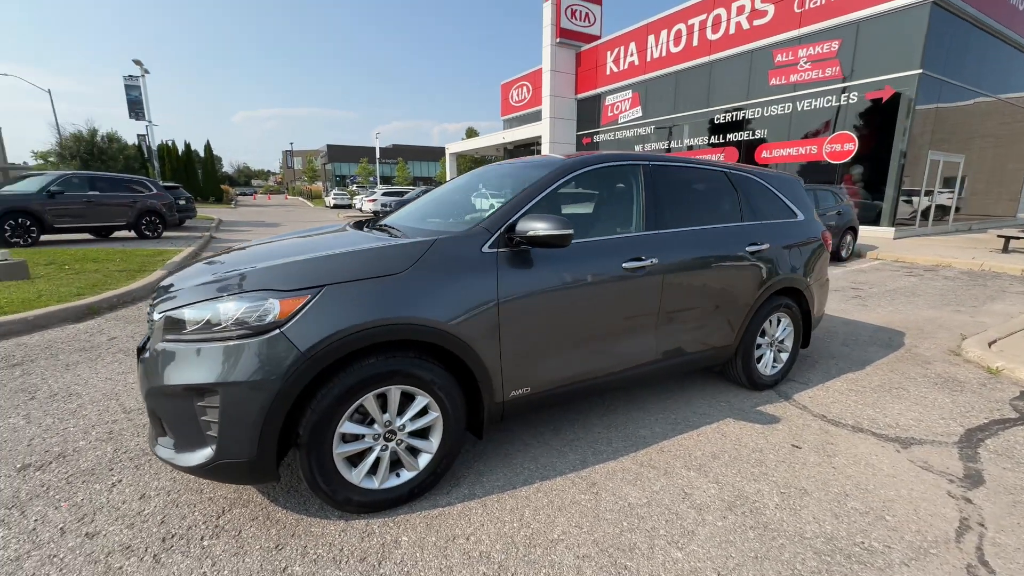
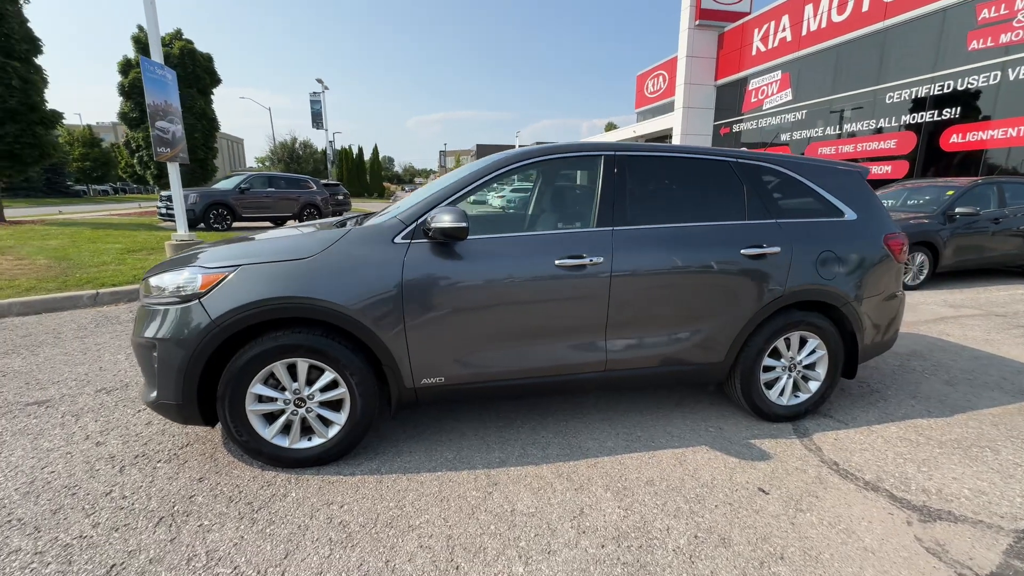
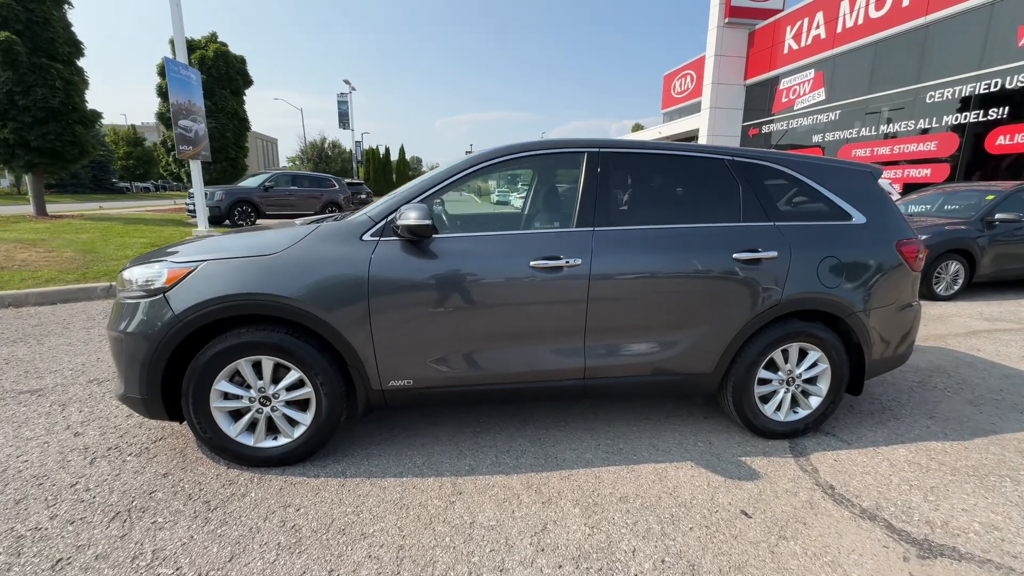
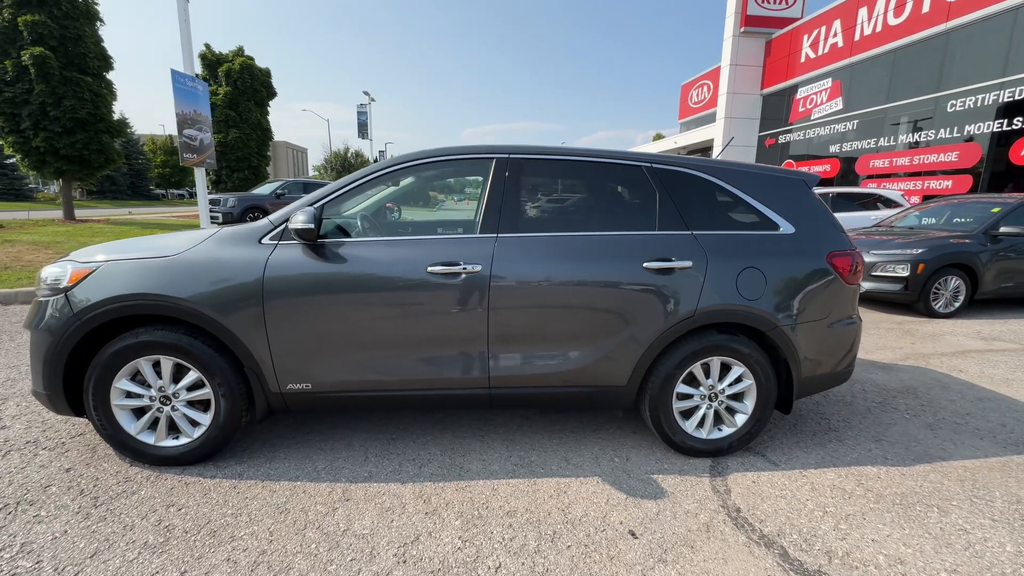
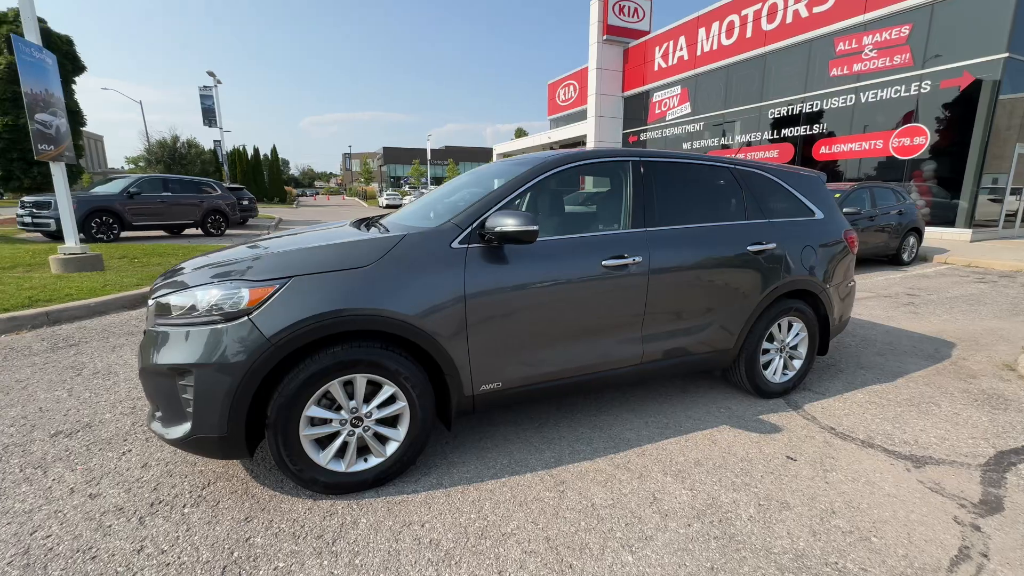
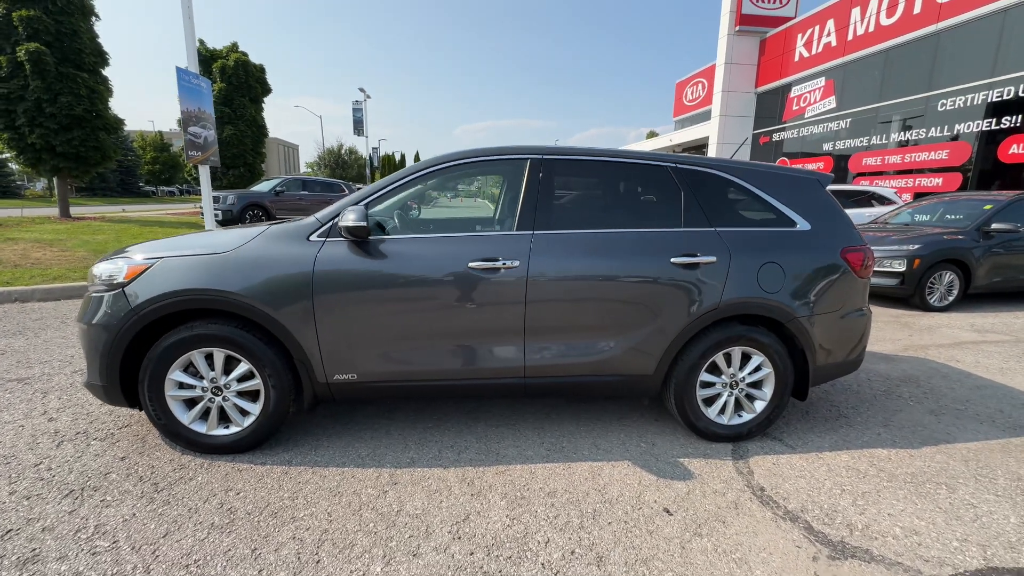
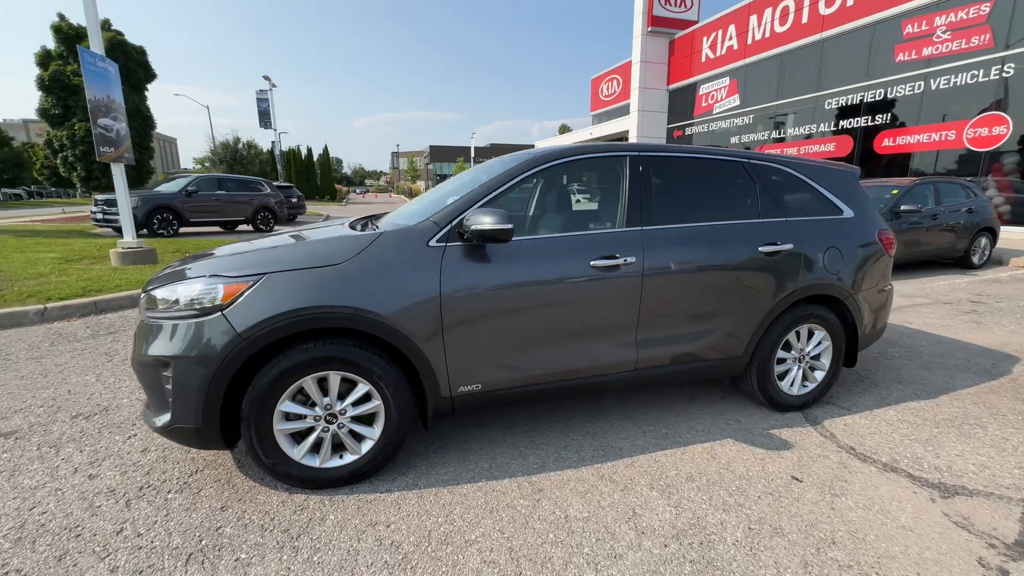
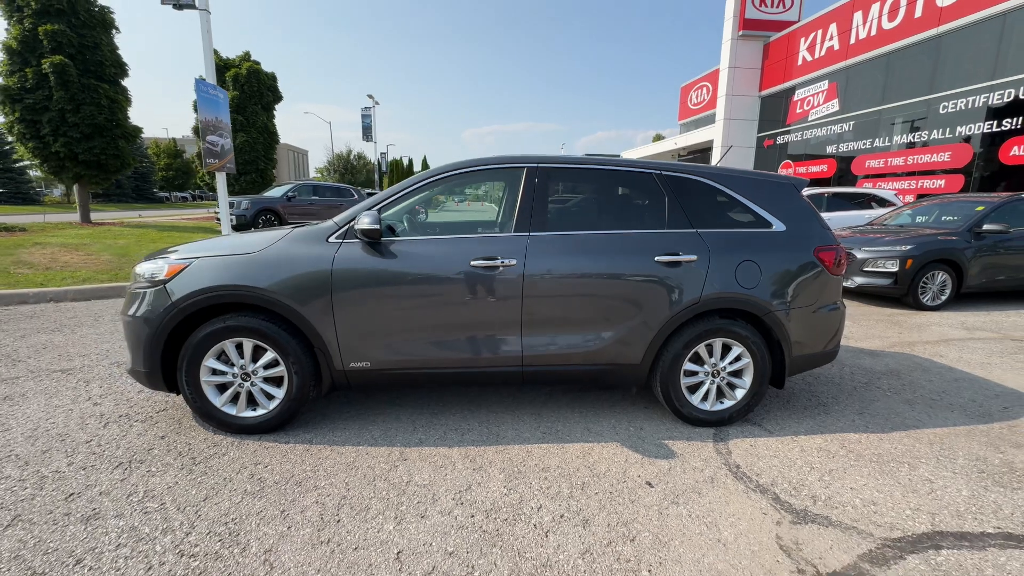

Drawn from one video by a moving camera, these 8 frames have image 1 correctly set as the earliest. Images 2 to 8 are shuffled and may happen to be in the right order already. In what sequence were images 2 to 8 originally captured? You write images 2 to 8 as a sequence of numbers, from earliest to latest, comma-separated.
5, 7, 2, 3, 6, 4, 8
